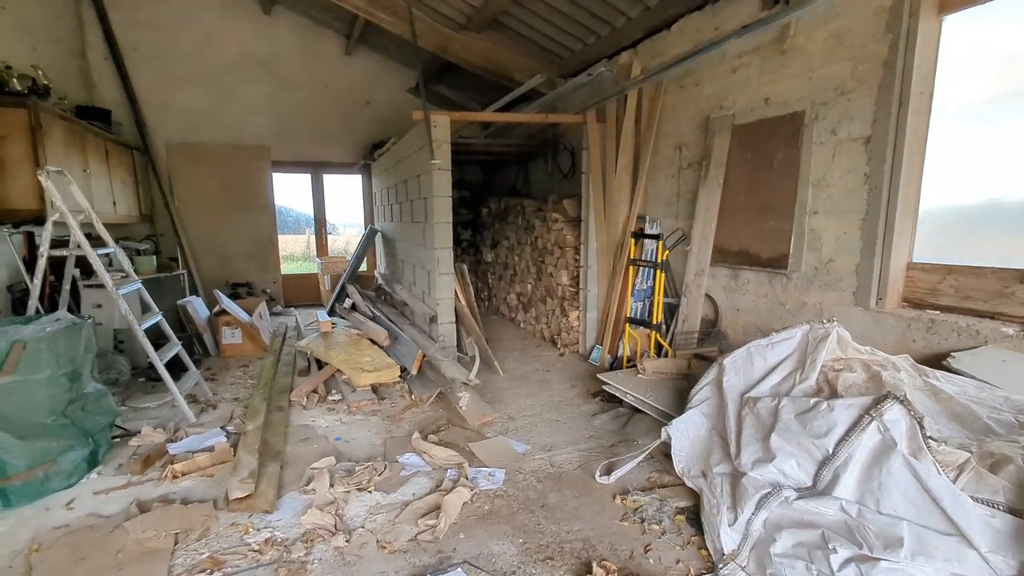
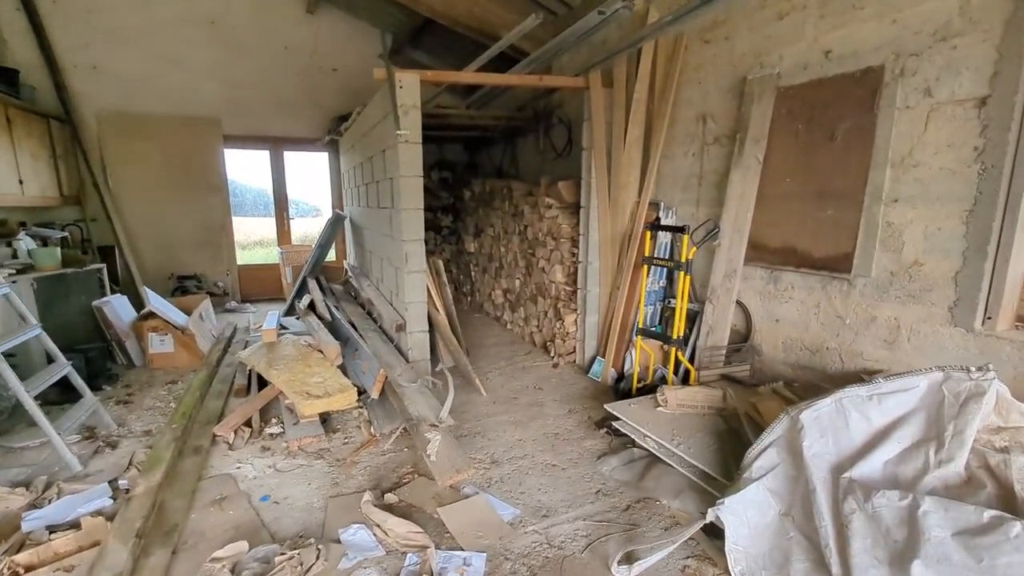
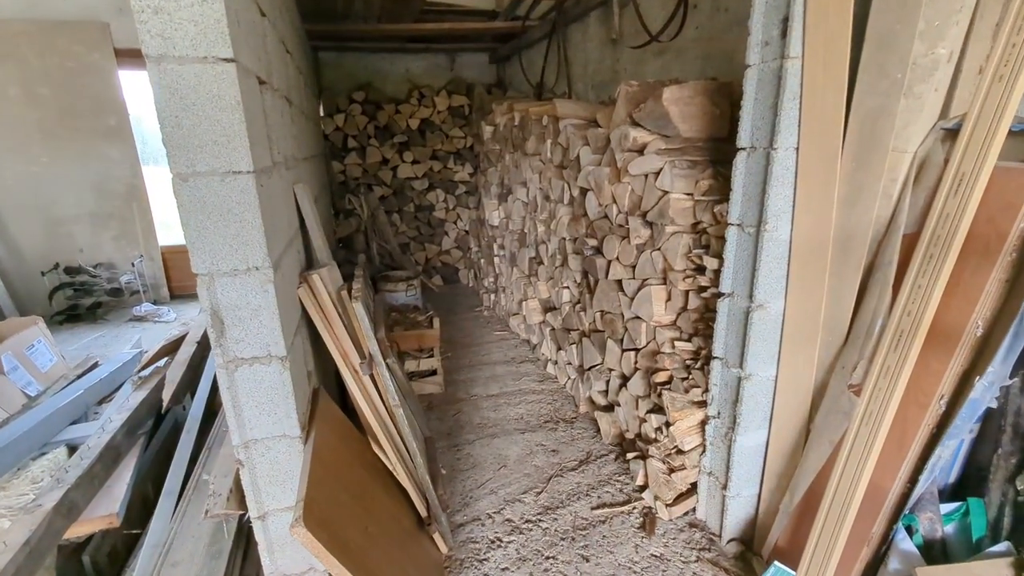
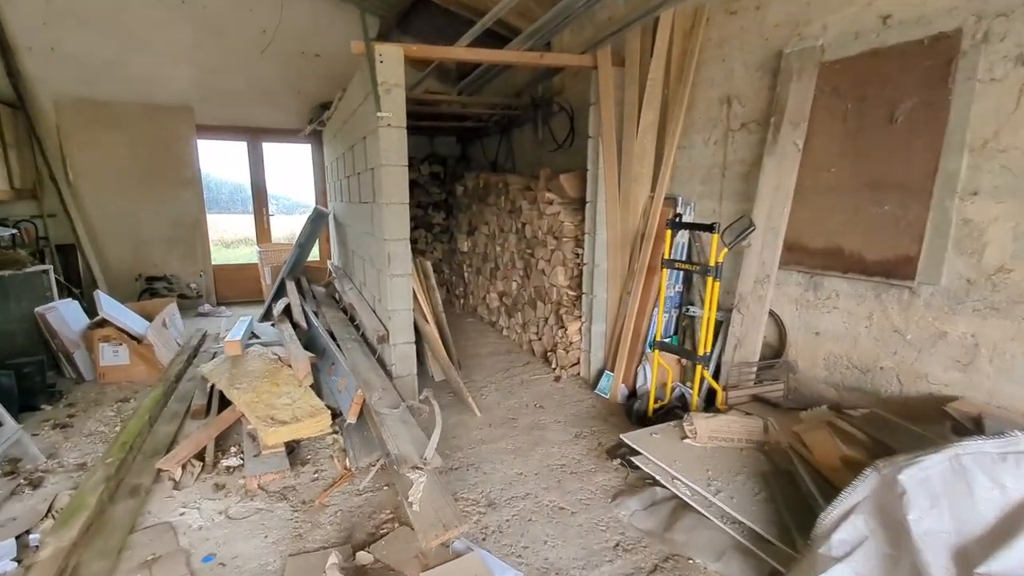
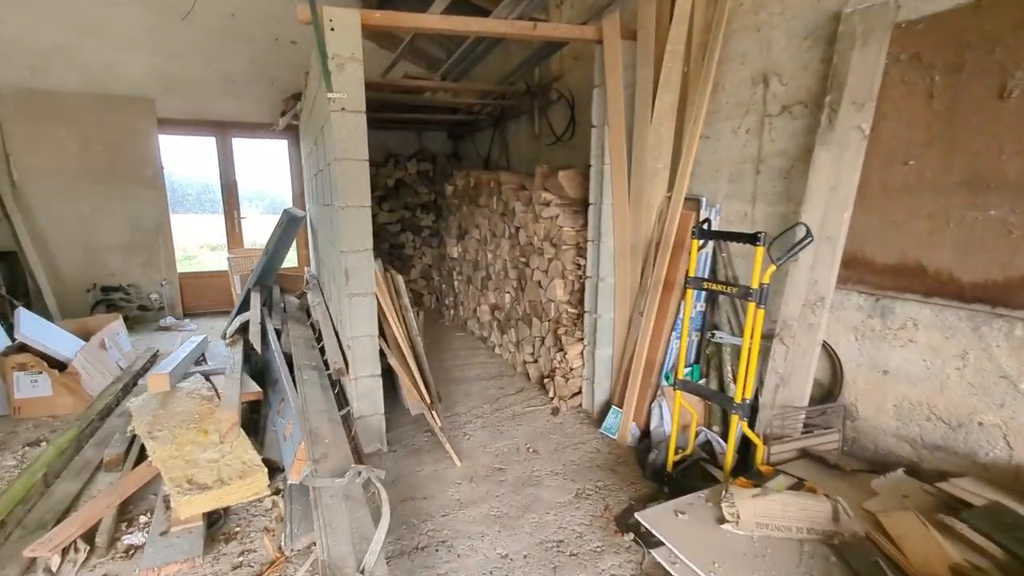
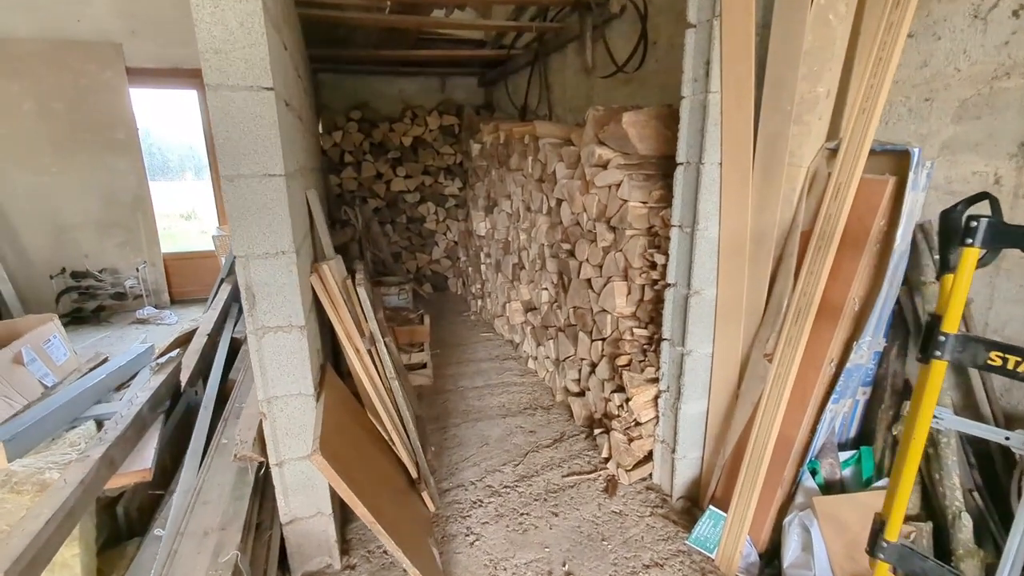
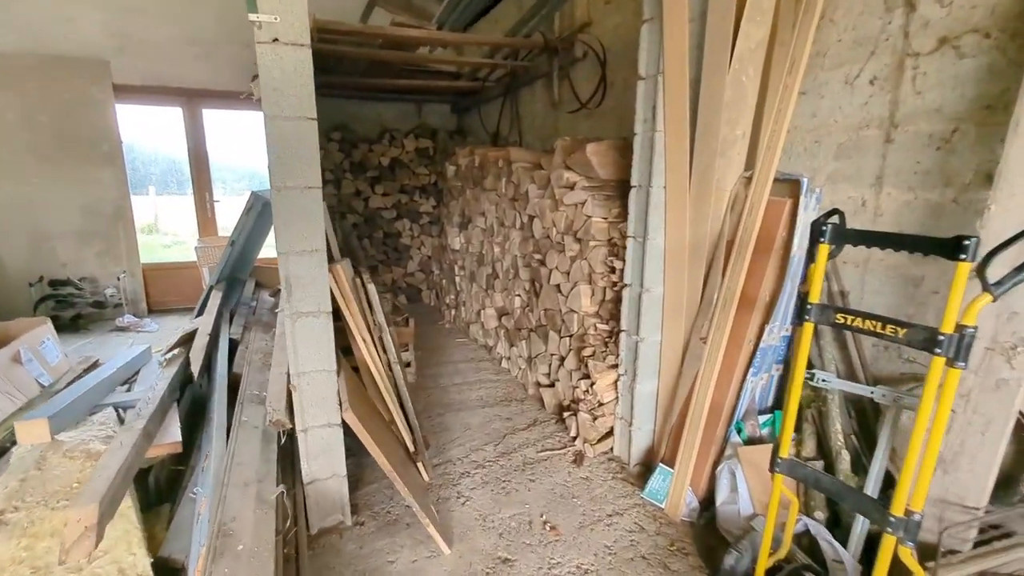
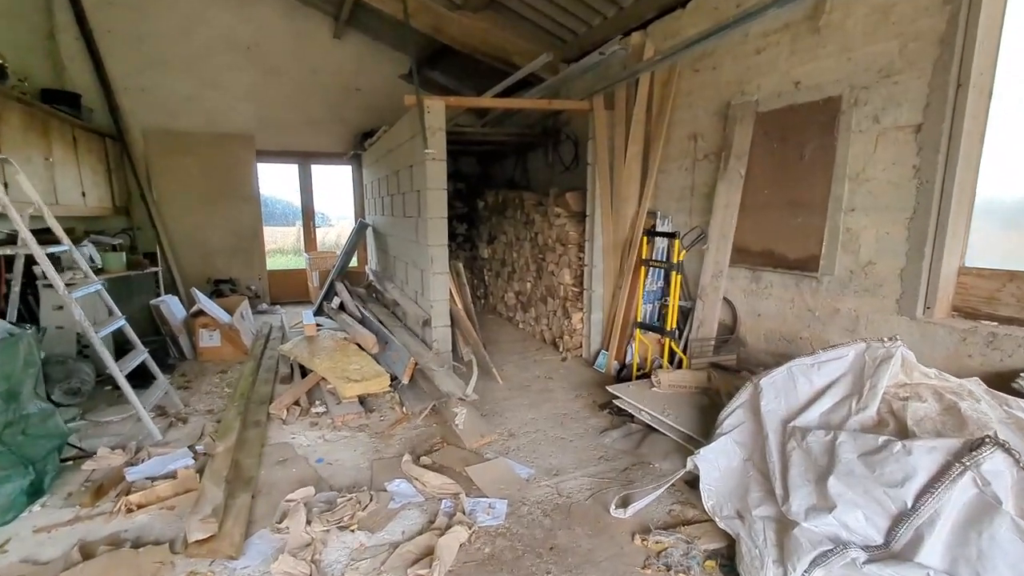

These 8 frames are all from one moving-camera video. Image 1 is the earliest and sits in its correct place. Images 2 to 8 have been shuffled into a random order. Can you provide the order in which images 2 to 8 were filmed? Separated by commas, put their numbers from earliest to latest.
8, 2, 4, 5, 7, 6, 3
